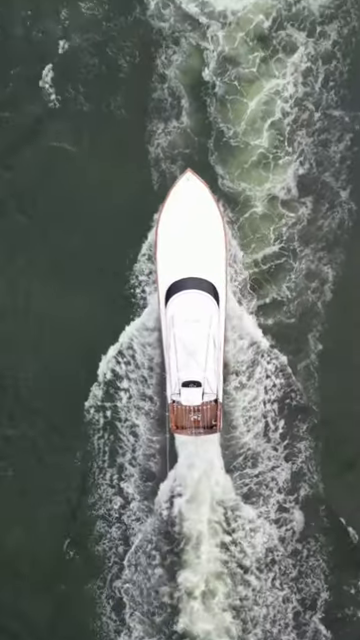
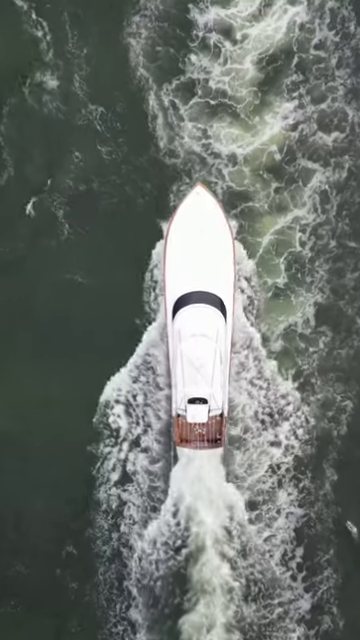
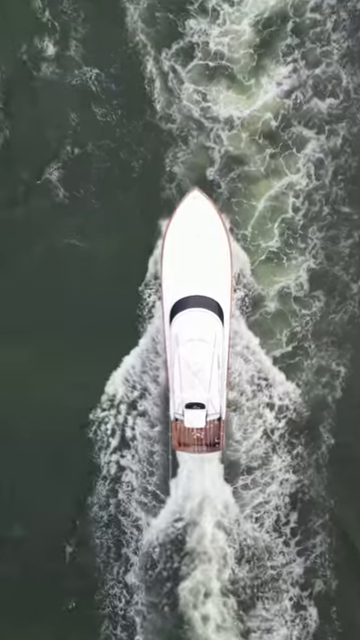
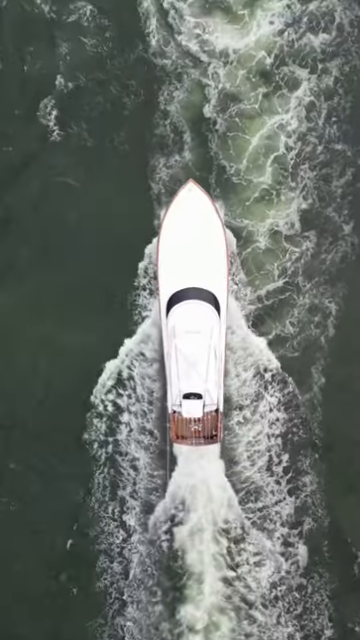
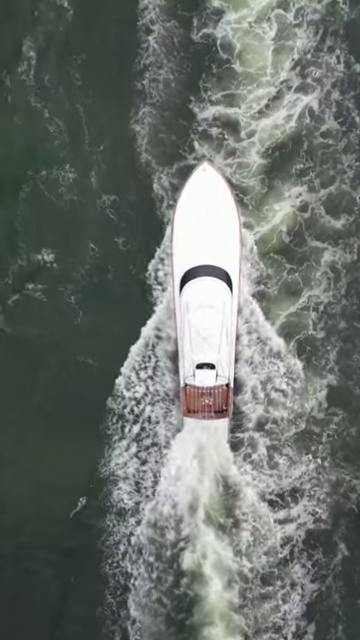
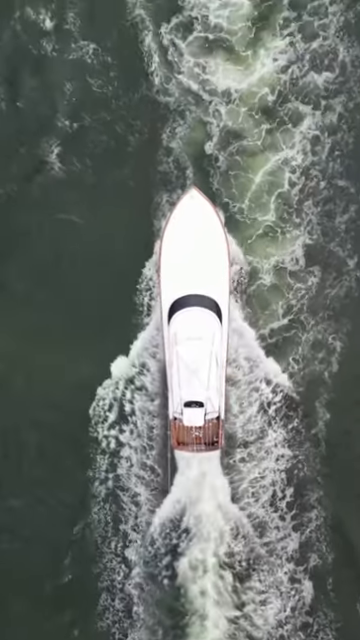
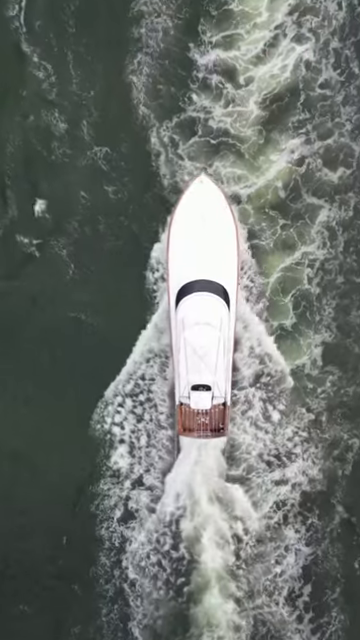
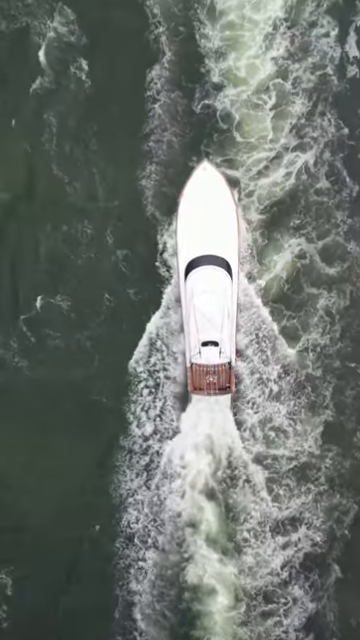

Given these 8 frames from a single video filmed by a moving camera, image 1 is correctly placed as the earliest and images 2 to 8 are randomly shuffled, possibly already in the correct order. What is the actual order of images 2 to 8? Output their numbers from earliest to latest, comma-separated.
4, 6, 3, 2, 7, 5, 8
